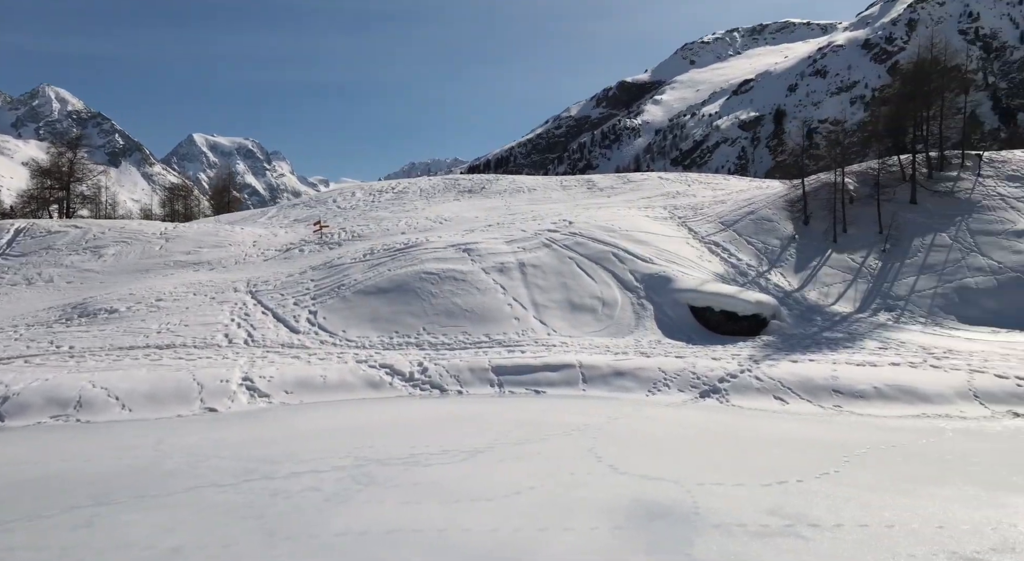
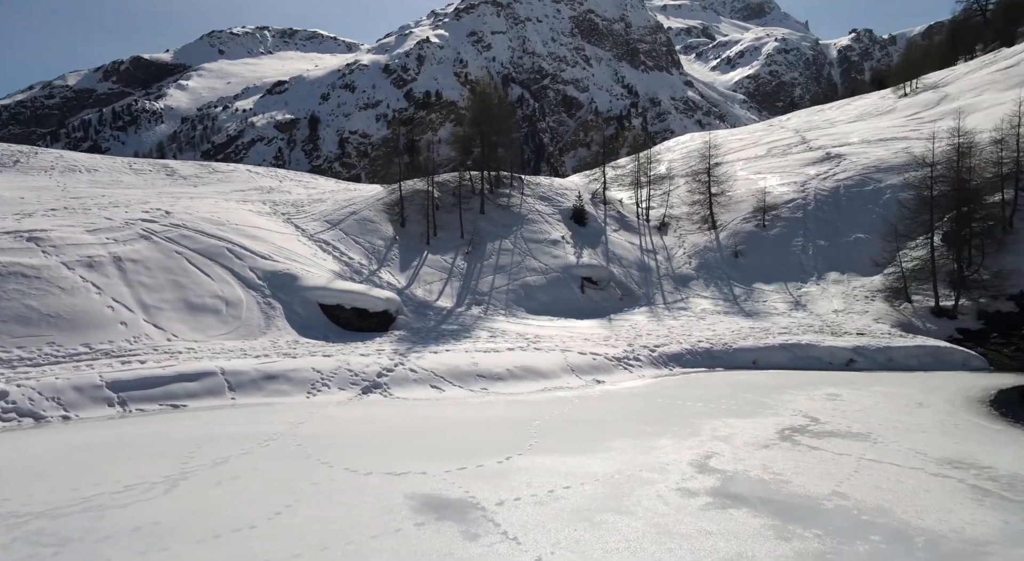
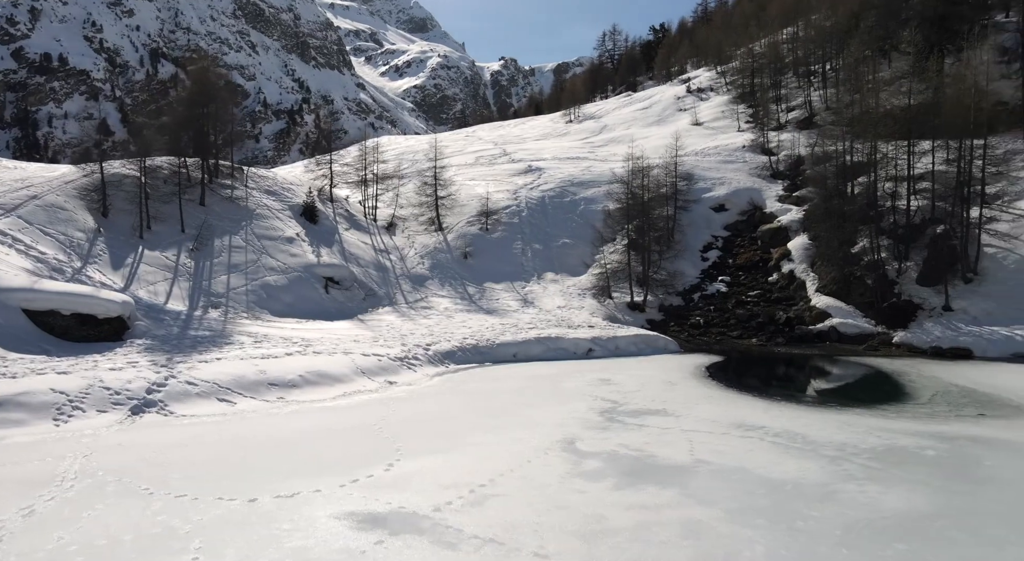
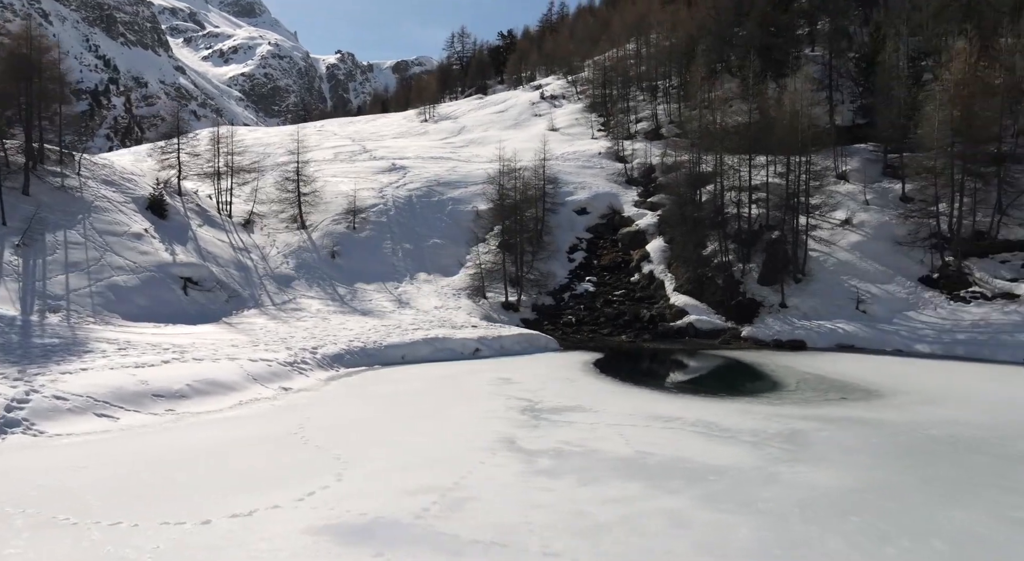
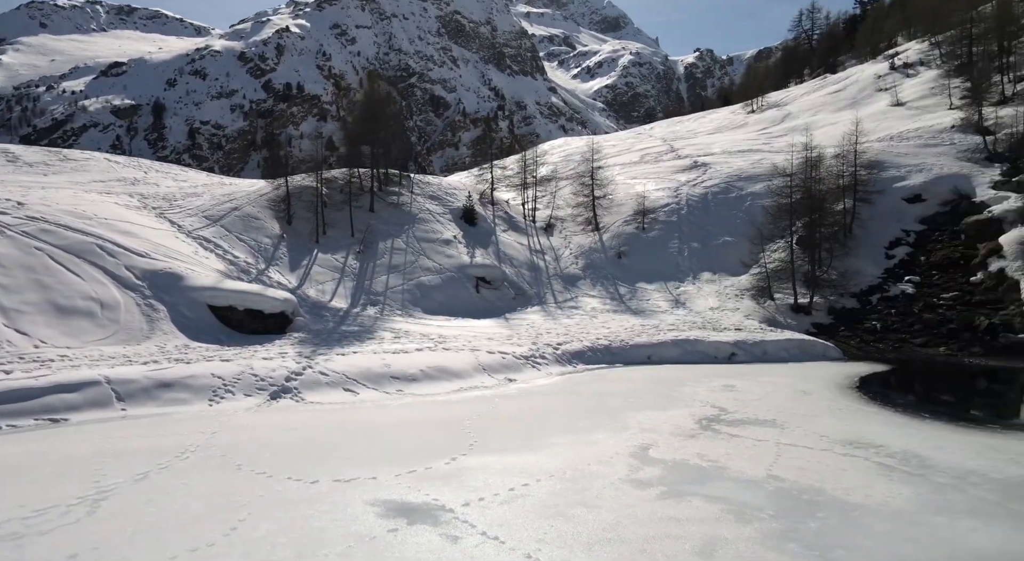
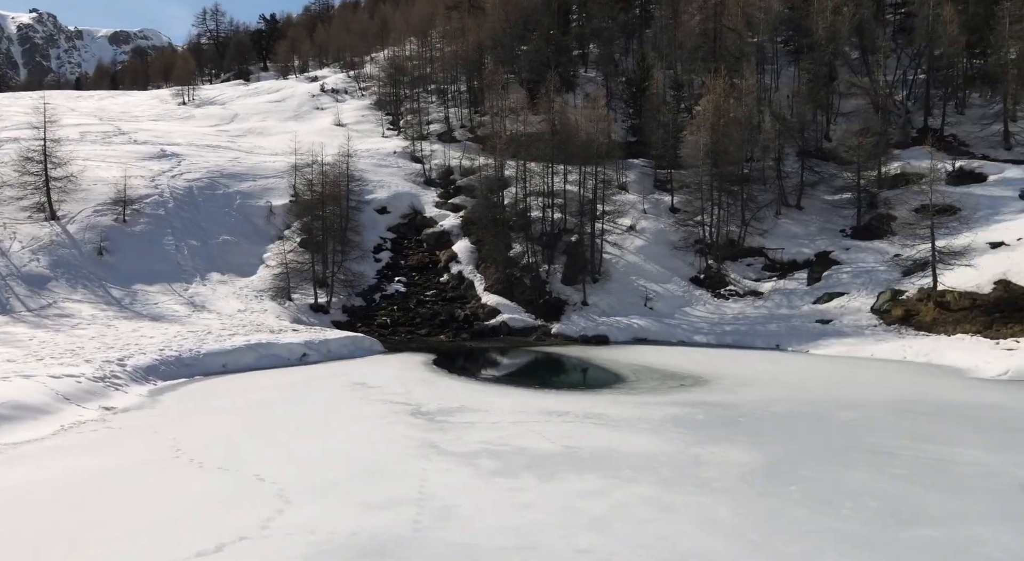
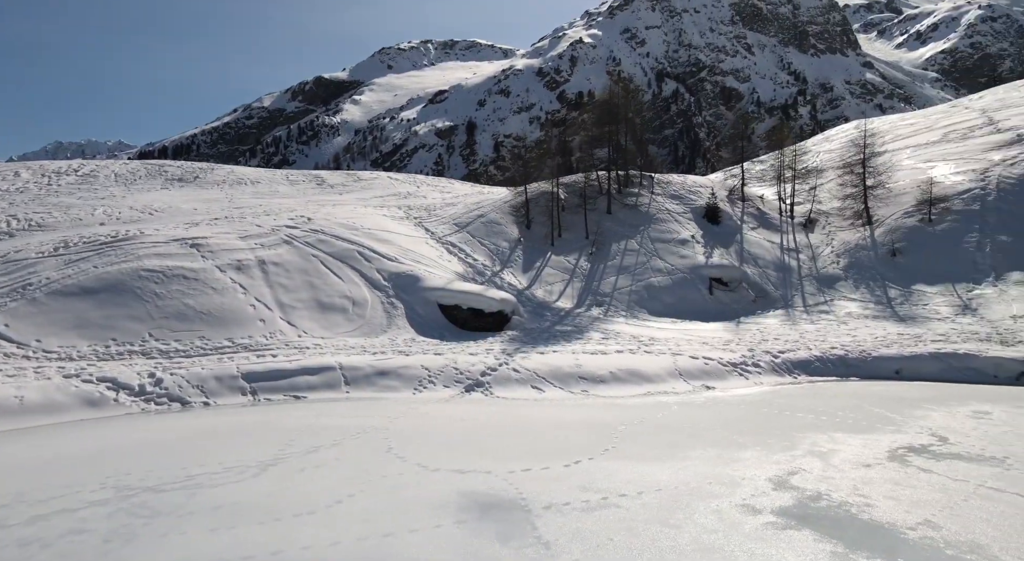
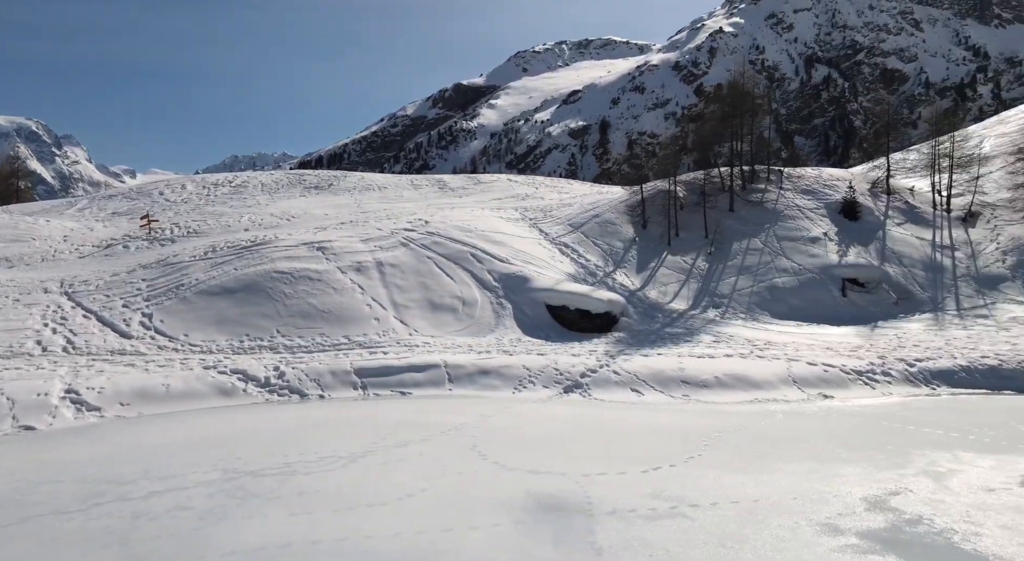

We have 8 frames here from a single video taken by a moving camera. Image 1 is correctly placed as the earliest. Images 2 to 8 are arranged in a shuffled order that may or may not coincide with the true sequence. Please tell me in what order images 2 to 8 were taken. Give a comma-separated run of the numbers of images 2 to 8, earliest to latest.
8, 7, 2, 5, 3, 4, 6
